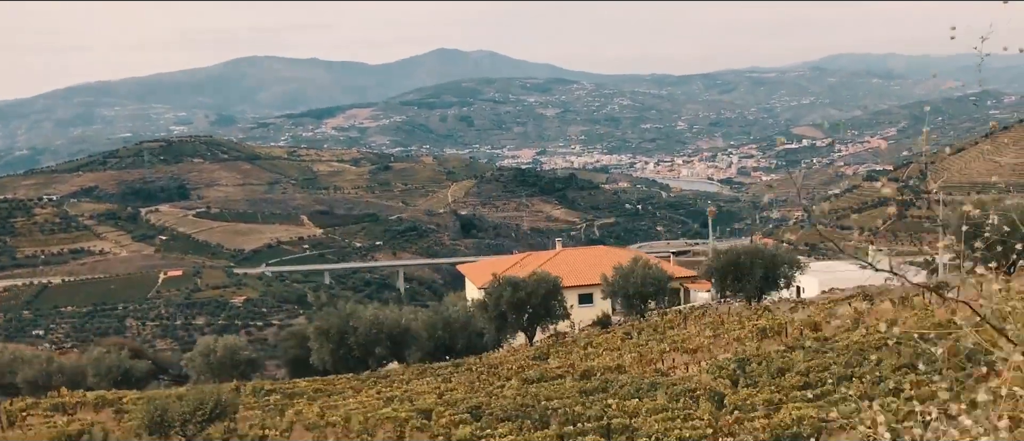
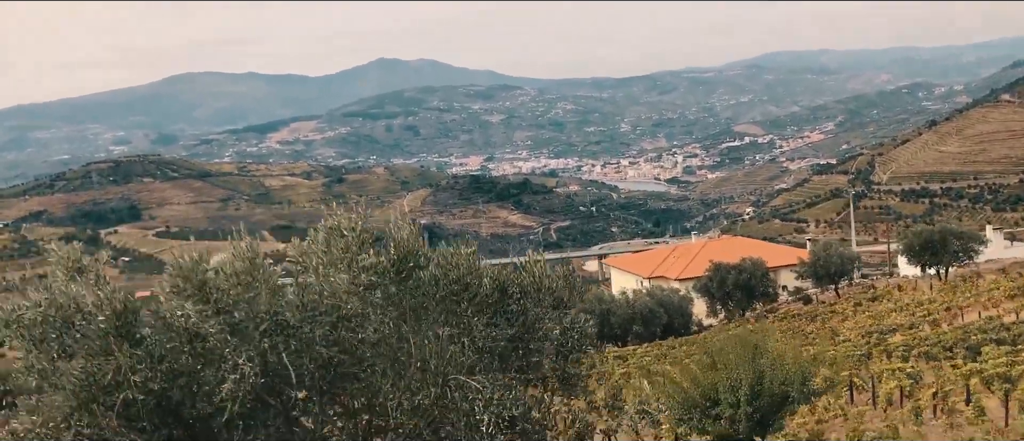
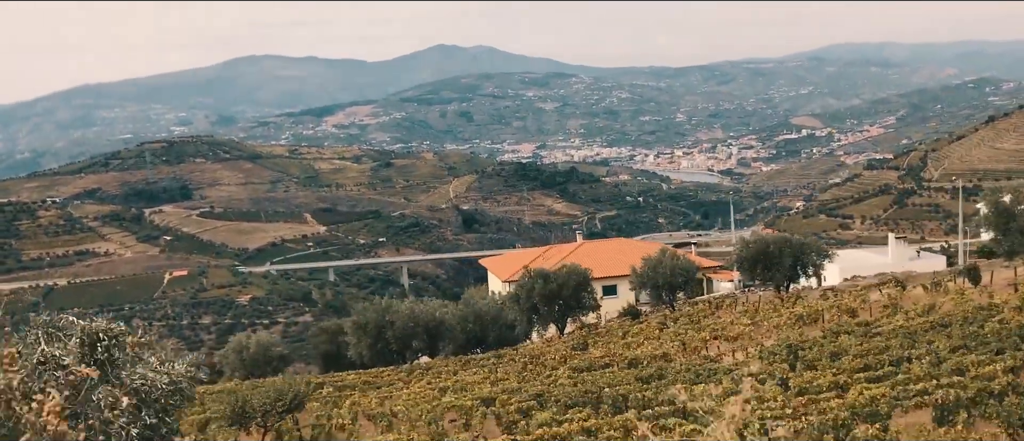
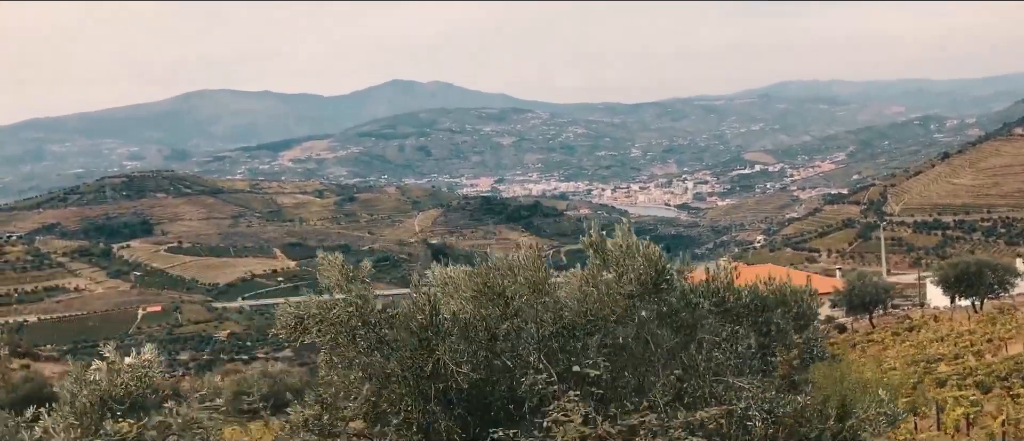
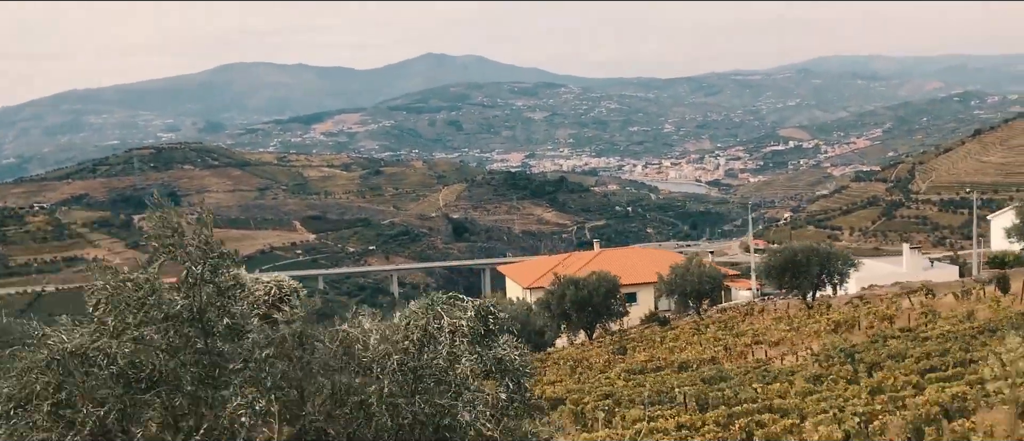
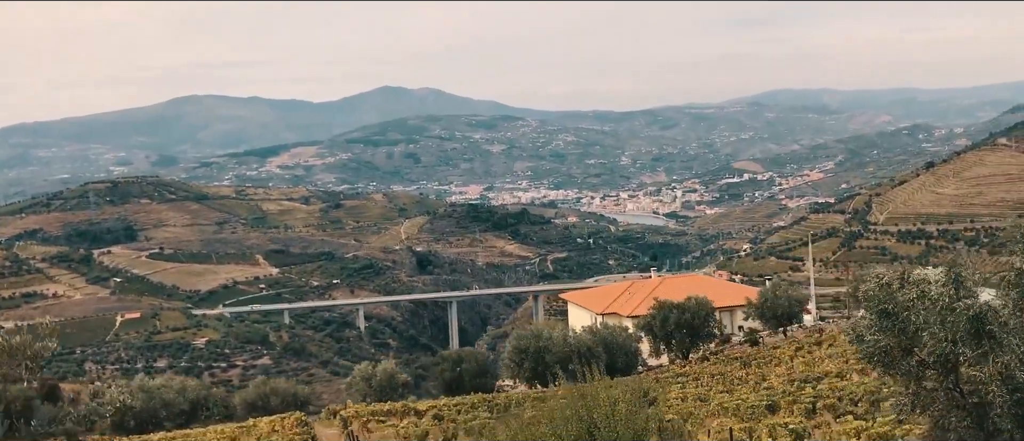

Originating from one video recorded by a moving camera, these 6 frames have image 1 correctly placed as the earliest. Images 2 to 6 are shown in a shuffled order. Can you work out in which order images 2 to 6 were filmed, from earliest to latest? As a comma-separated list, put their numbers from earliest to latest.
3, 5, 6, 2, 4
